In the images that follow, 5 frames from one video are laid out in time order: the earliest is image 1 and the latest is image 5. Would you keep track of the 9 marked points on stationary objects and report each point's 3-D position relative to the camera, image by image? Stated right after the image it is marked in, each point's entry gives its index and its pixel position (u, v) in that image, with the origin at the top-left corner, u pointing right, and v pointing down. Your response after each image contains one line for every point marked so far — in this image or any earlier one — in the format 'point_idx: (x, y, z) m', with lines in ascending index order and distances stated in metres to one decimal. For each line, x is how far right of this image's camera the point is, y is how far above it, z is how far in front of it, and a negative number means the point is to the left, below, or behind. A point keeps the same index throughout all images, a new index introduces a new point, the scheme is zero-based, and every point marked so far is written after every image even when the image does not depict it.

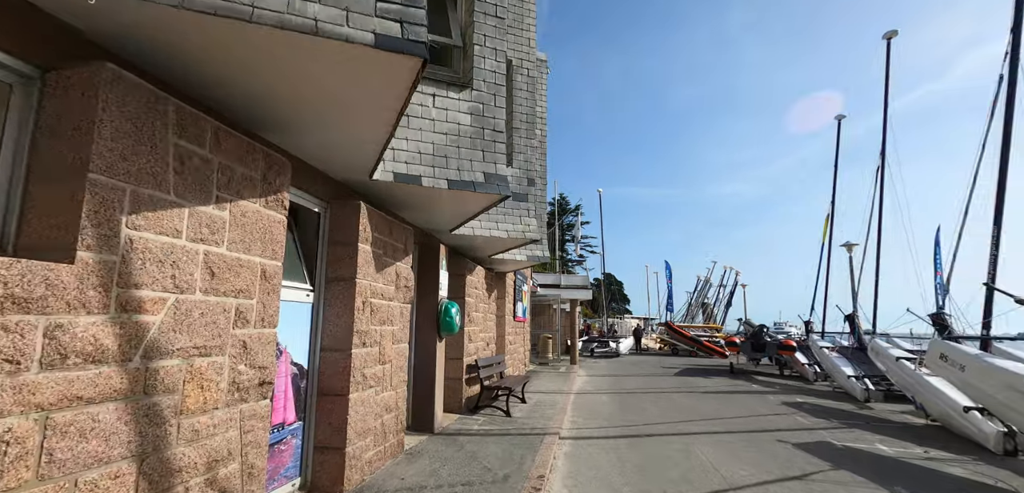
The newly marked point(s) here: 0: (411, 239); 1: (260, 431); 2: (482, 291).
0: (-1.4, +0.1, +6.5) m
1: (-1.8, -1.3, +3.5) m
2: (-0.6, -1.0, +10.6) m
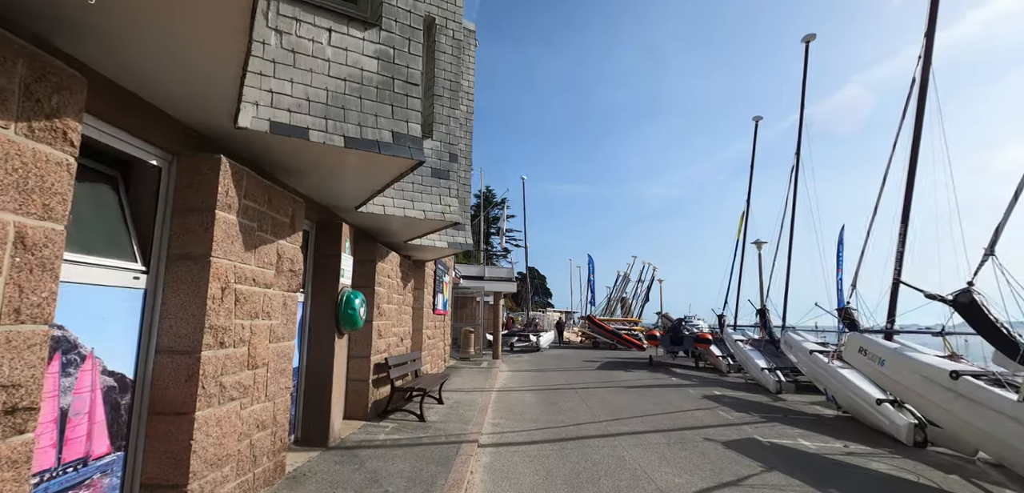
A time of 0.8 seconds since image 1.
0: (-2.3, +0.4, +5.2) m
1: (-2.4, -1.1, +2.3) m
2: (-2.3, -0.7, +9.4) m
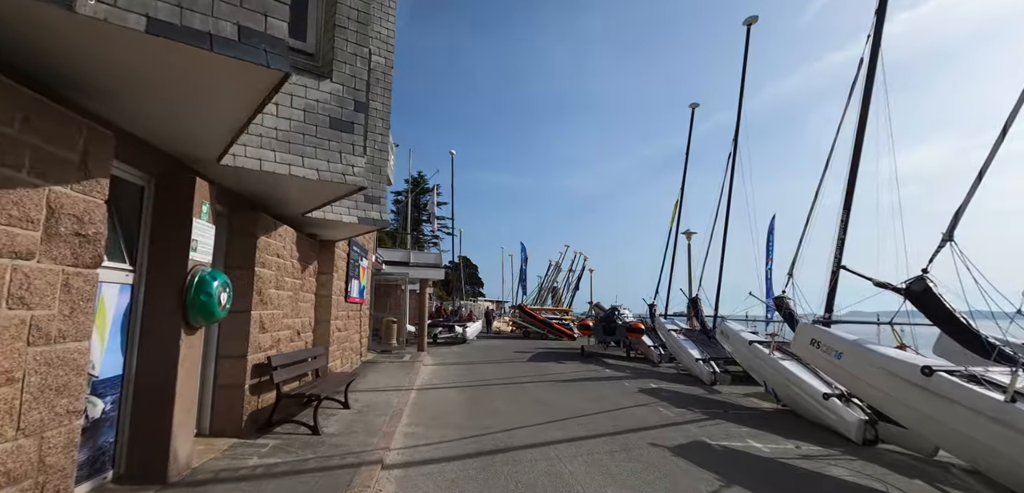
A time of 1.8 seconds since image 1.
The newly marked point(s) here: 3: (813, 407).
0: (-3.0, +0.7, +3.5) m
1: (-2.7, -0.8, +0.6) m
2: (-3.5, -0.3, +7.7) m
3: (+5.0, -2.7, +7.9) m
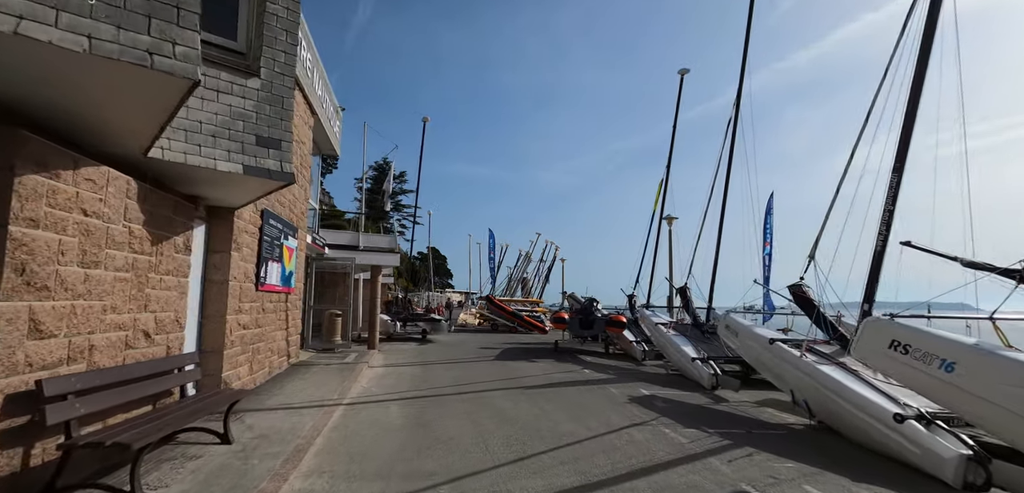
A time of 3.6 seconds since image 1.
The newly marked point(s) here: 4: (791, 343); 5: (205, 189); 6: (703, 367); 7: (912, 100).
0: (-3.2, +1.1, +0.9) m
1: (-2.7, -0.5, -2.0) m
2: (-4.0, +0.2, +5.0) m
3: (+4.5, -2.2, +5.9) m
4: (+4.9, -1.7, +8.6) m
5: (-4.2, +0.8, +6.6) m
6: (+4.4, -2.8, +11.1) m
7: (+6.3, +2.3, +7.7) m
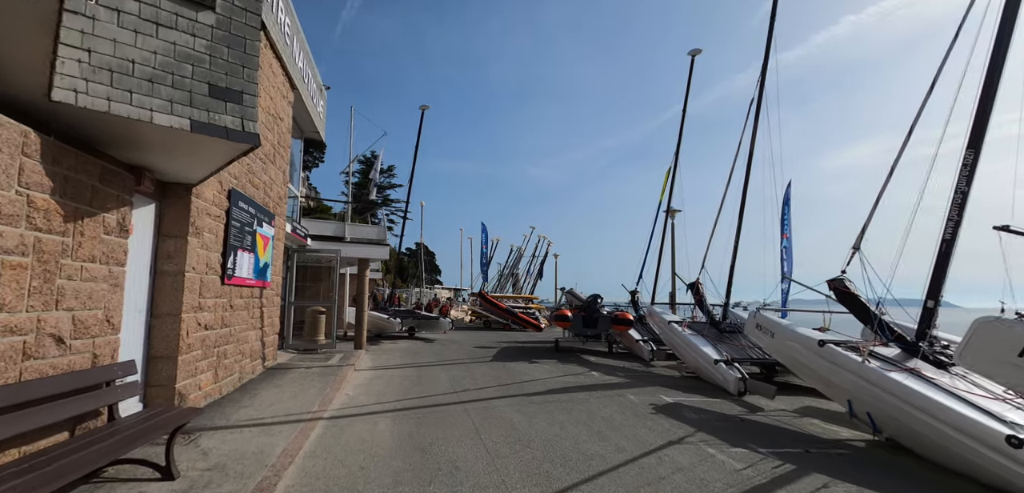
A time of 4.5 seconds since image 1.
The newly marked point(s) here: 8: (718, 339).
0: (-2.8, +1.2, -0.4) m
1: (-2.3, -0.4, -3.2) m
2: (-3.8, +0.4, +3.7) m
3: (+4.7, -2.1, +4.8) m
4: (+5.1, -1.5, +7.5) m
5: (-4.0, +1.0, +5.3) m
6: (+4.5, -2.6, +10.0) m
7: (+6.5, +2.5, +6.6) m
8: (+5.1, -2.3, +12.0) m
